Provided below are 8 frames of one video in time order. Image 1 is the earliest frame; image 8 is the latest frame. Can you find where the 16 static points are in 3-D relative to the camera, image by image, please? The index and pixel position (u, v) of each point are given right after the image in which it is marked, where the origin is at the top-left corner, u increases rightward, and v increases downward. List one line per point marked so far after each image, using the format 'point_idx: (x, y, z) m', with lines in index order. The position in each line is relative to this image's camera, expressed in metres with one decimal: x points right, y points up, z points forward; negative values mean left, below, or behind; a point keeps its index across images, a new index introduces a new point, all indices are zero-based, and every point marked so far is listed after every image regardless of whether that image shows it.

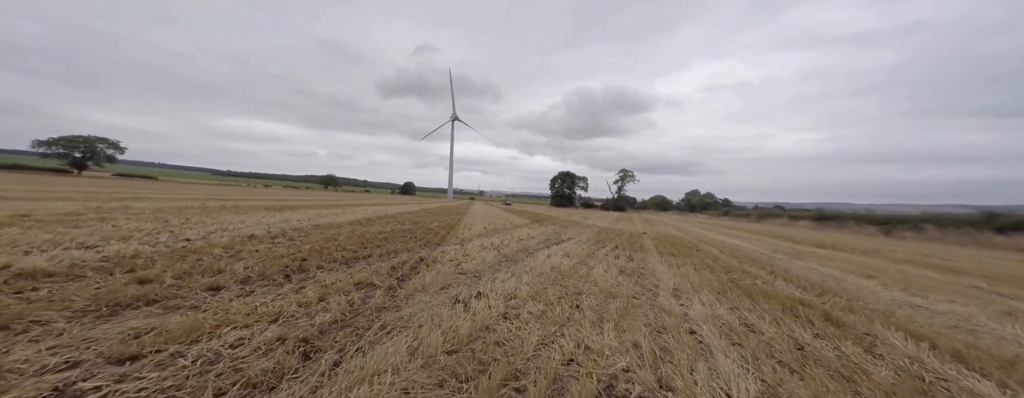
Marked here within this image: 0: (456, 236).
0: (-2.5, -1.6, +11.7) m
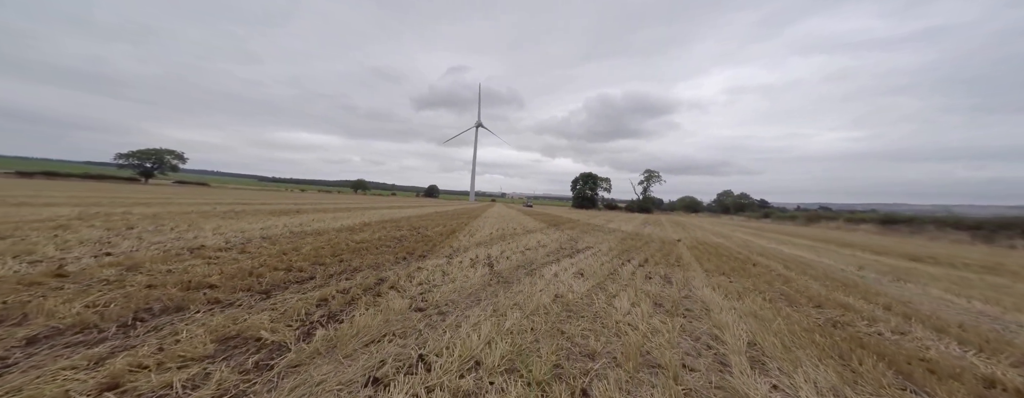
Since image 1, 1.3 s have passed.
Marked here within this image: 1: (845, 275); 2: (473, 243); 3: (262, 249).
0: (-2.3, -1.7, +10.0) m
1: (+9.9, -2.3, +8.1) m
2: (-1.6, -1.8, +11.0) m
3: (-6.5, -1.3, +7.2) m
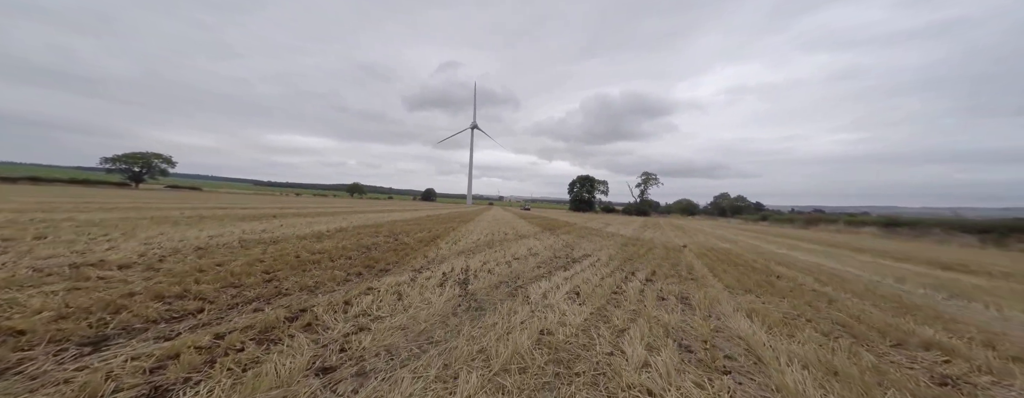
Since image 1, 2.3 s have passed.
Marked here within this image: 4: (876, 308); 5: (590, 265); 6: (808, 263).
0: (-2.8, -1.8, +8.6) m
1: (+9.4, -2.3, +6.8) m
2: (-2.1, -1.9, +9.5) m
3: (-7.0, -1.3, +5.7) m
4: (+7.1, -2.1, +5.3) m
5: (+2.4, -2.1, +8.6) m
6: (+11.6, -2.5, +10.6) m
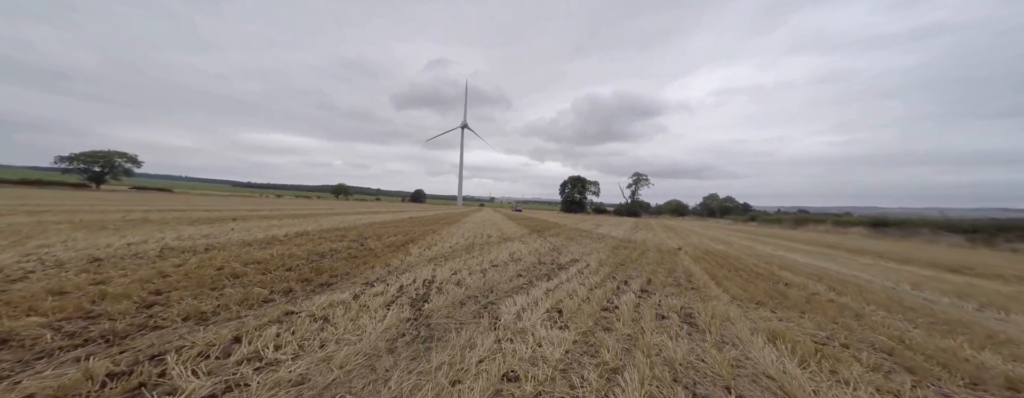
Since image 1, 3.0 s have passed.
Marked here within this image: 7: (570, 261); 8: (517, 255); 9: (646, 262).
0: (-3.4, -1.7, +7.4) m
1: (+8.8, -2.2, +6.0) m
2: (-2.8, -1.8, +8.4) m
3: (-7.5, -1.3, +4.4) m
4: (+6.6, -2.1, +4.5) m
5: (+1.8, -2.1, +7.6) m
6: (+10.9, -2.5, +9.9) m
7: (+2.0, -2.2, +9.5) m
8: (+0.2, -2.1, +10.5) m
9: (+4.8, -2.3, +9.9) m
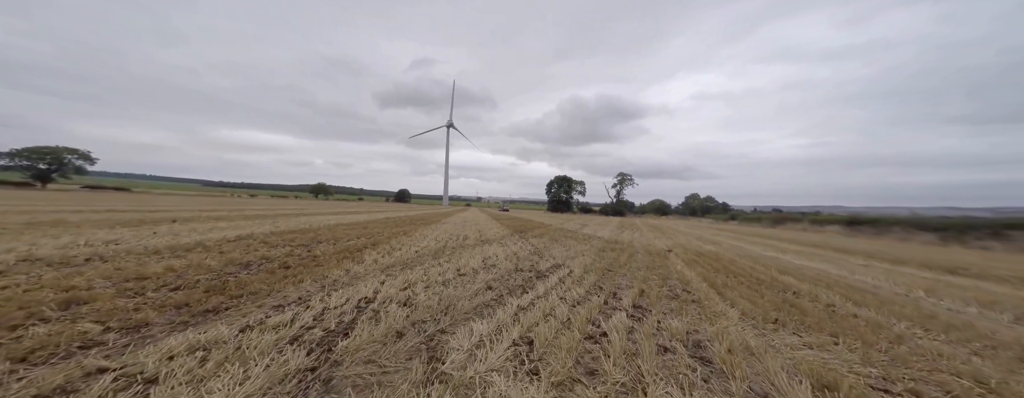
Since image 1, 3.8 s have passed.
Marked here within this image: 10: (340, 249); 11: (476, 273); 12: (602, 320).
0: (-4.1, -1.7, +6.0) m
1: (+8.2, -2.2, +5.1) m
2: (-3.5, -1.8, +7.0) m
3: (-8.1, -1.2, +2.8) m
4: (+6.0, -2.0, +3.5) m
5: (+1.1, -2.0, +6.4) m
6: (+10.1, -2.4, +9.1) m
7: (+1.2, -2.1, +8.3) m
8: (-0.7, -2.0, +9.2) m
9: (+4.0, -2.2, +8.8) m
10: (-5.9, -1.7, +9.4) m
11: (-1.0, -1.9, +7.3) m
12: (+1.4, -1.9, +4.3) m
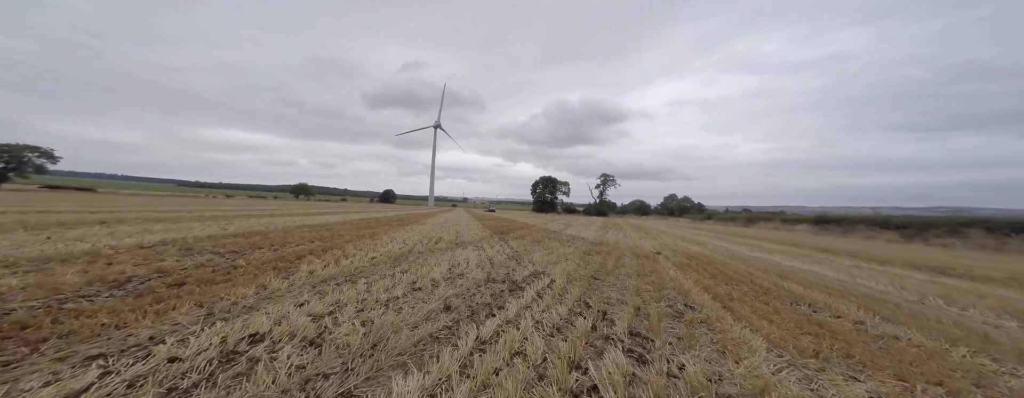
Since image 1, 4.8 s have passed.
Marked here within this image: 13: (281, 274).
0: (-4.8, -1.6, +4.5) m
1: (+7.6, -2.1, +4.3) m
2: (-4.2, -1.7, +5.5) m
3: (-8.5, -1.2, +1.1) m
4: (+5.5, -1.9, +2.6) m
5: (+0.4, -1.9, +5.2) m
6: (+9.2, -2.3, +8.4) m
7: (+0.4, -2.0, +7.1) m
8: (-1.5, -2.0, +7.9) m
9: (+3.2, -2.1, +7.8) m
10: (-6.7, -1.6, +7.8) m
11: (-1.7, -1.9, +5.9) m
12: (+0.9, -1.8, +3.1) m
13: (-5.2, -1.7, +6.2) m
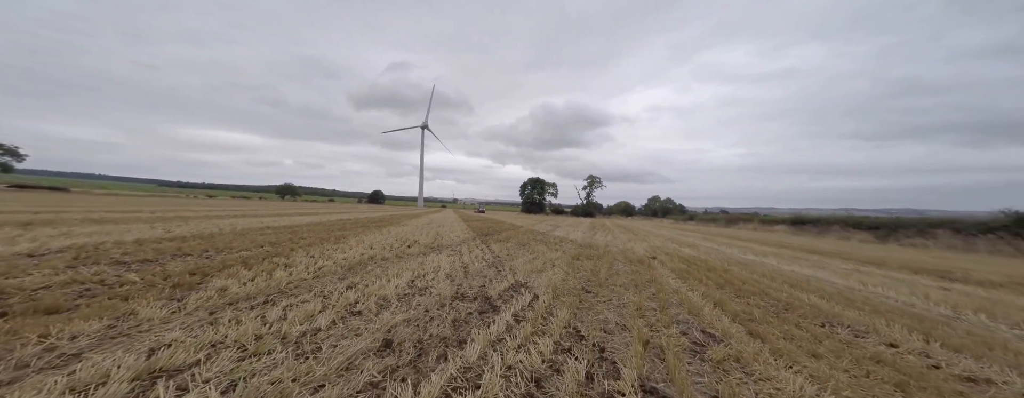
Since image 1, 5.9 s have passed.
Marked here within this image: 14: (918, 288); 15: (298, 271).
0: (-5.2, -1.5, +3.0) m
1: (+7.1, -2.0, +3.3) m
2: (-4.7, -1.6, +4.1) m
3: (-8.8, -1.0, -0.6) m
4: (+5.2, -1.9, +1.5) m
5: (-0.1, -1.8, +3.9) m
6: (+8.6, -2.3, +7.5) m
7: (-0.1, -1.9, +5.8) m
8: (-2.0, -1.9, +6.5) m
9: (+2.6, -2.1, +6.6) m
10: (-7.3, -1.5, +6.3) m
11: (-2.1, -1.8, +4.6) m
12: (+0.5, -1.7, +1.9) m
13: (-5.7, -1.6, +4.7) m
14: (+11.6, -2.5, +7.5) m
15: (-5.1, -1.7, +6.5) m
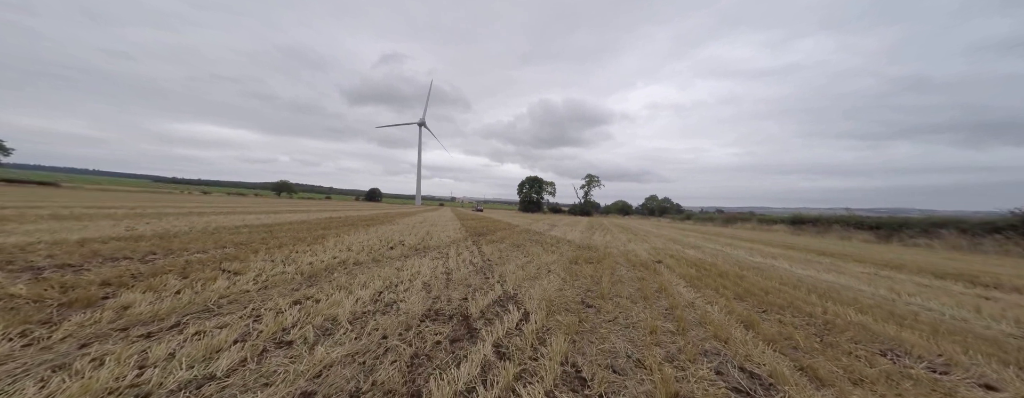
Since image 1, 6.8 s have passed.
0: (-5.4, -1.4, +2.0) m
1: (+6.9, -2.0, +2.4) m
2: (-4.9, -1.5, +3.0) m
3: (-9.0, -1.0, -1.6) m
4: (+4.9, -1.9, +0.6) m
5: (-0.3, -1.8, +2.9) m
6: (+8.4, -2.3, +6.6) m
7: (-0.4, -1.9, +4.8) m
8: (-2.3, -1.8, +5.5) m
9: (+2.4, -2.0, +5.6) m
10: (-7.5, -1.4, +5.2) m
11: (-2.4, -1.7, +3.5) m
12: (+0.3, -1.7, +0.9) m
13: (-5.9, -1.5, +3.6) m
14: (+11.3, -2.4, +6.6) m
15: (-5.3, -1.6, +5.5) m
